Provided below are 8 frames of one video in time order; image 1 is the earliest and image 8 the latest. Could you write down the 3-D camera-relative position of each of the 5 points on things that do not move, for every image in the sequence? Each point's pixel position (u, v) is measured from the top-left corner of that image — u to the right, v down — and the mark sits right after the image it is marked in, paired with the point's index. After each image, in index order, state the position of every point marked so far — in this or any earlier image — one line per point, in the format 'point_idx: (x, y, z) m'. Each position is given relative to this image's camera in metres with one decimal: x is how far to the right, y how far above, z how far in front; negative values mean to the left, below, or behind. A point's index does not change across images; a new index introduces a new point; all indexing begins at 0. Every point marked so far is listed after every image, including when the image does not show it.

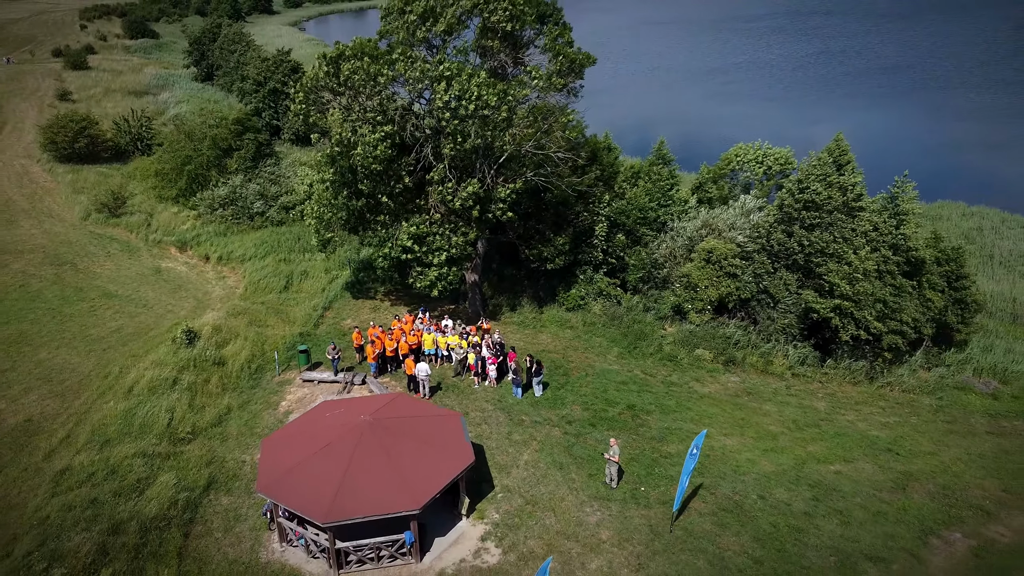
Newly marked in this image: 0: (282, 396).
0: (-4.6, -2.2, +18.5) m
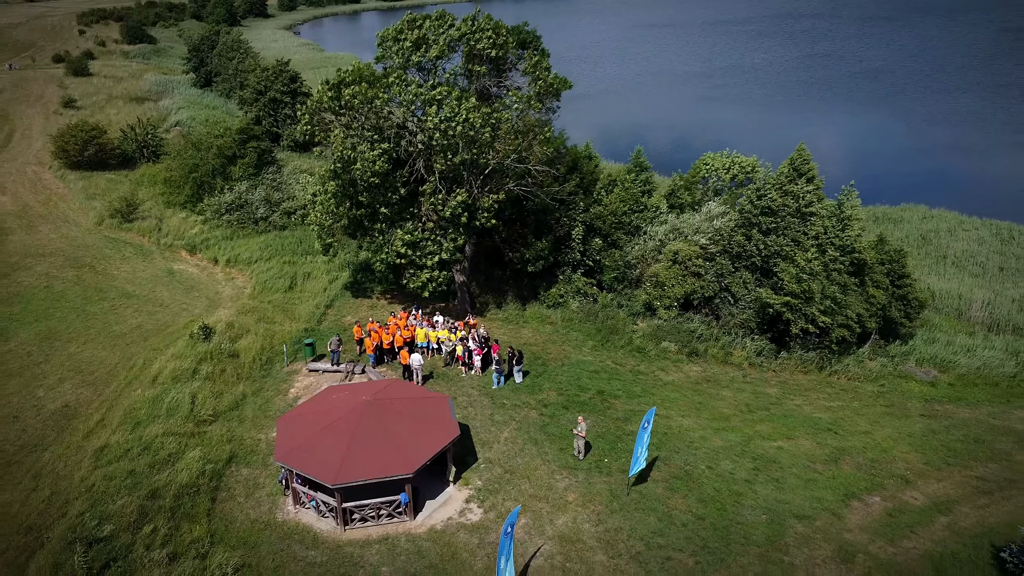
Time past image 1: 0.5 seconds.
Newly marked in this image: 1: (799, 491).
0: (-5.0, -2.2, +20.7) m
1: (+5.2, -3.6, +16.6) m
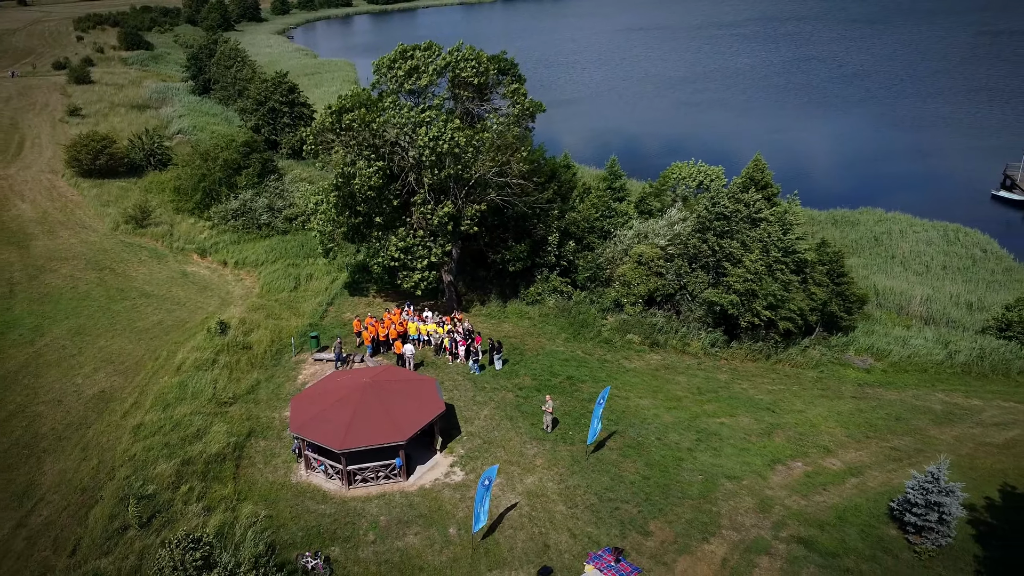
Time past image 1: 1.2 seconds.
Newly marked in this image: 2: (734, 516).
0: (-5.5, -2.1, +23.7) m
1: (+4.7, -3.6, +19.6) m
2: (+4.1, -4.2, +17.0) m
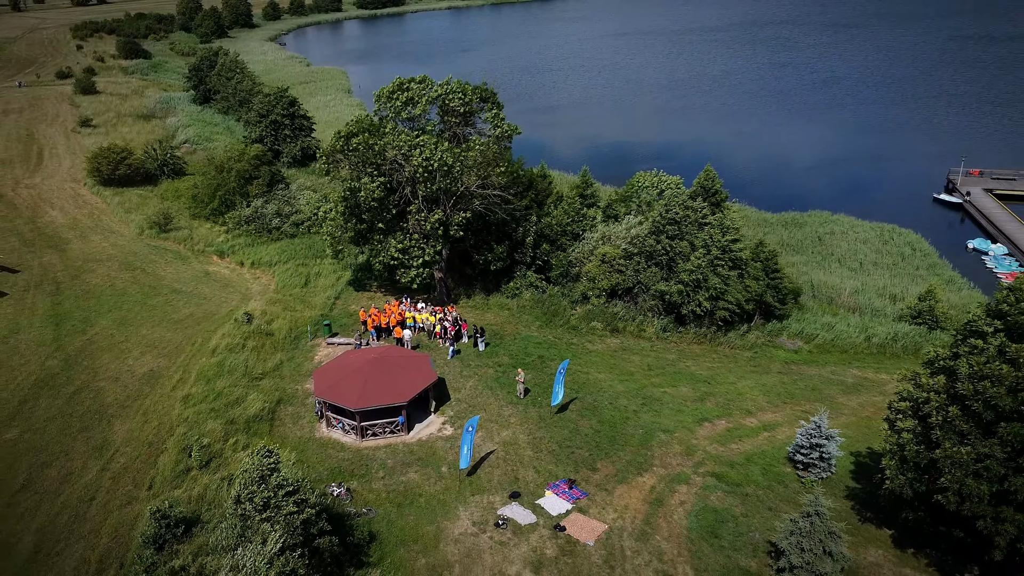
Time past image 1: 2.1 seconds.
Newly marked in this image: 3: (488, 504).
0: (-6.1, -2.0, +28.3) m
1: (+4.2, -3.4, +24.4) m
2: (+3.6, -4.0, +21.7) m
3: (-0.5, -4.5, +19.4) m
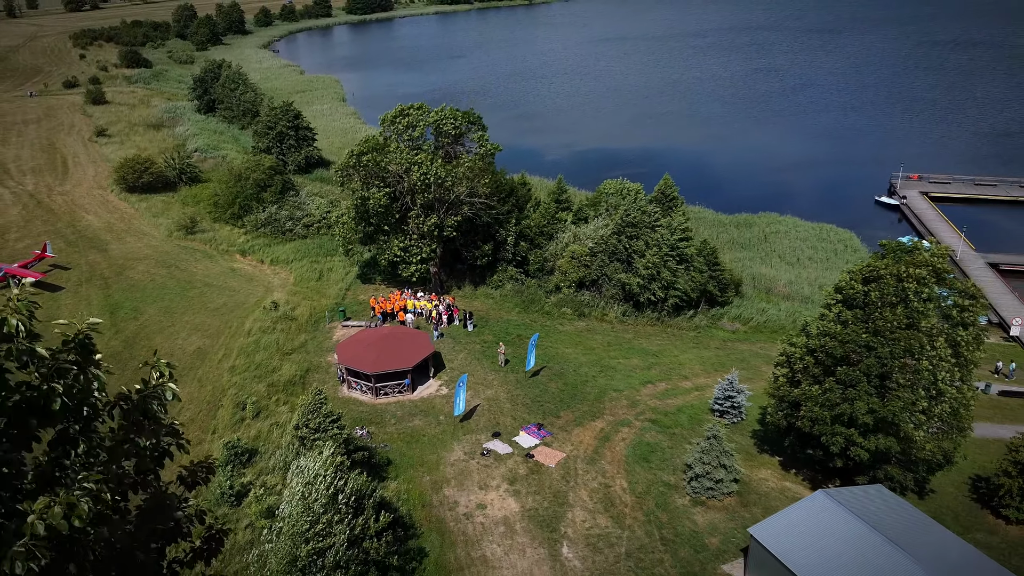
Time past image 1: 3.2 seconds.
0: (-6.7, -1.7, +34.3) m
1: (+3.6, -3.0, +30.5) m
2: (+3.0, -3.6, +27.9) m
3: (-1.0, -4.2, +25.5) m
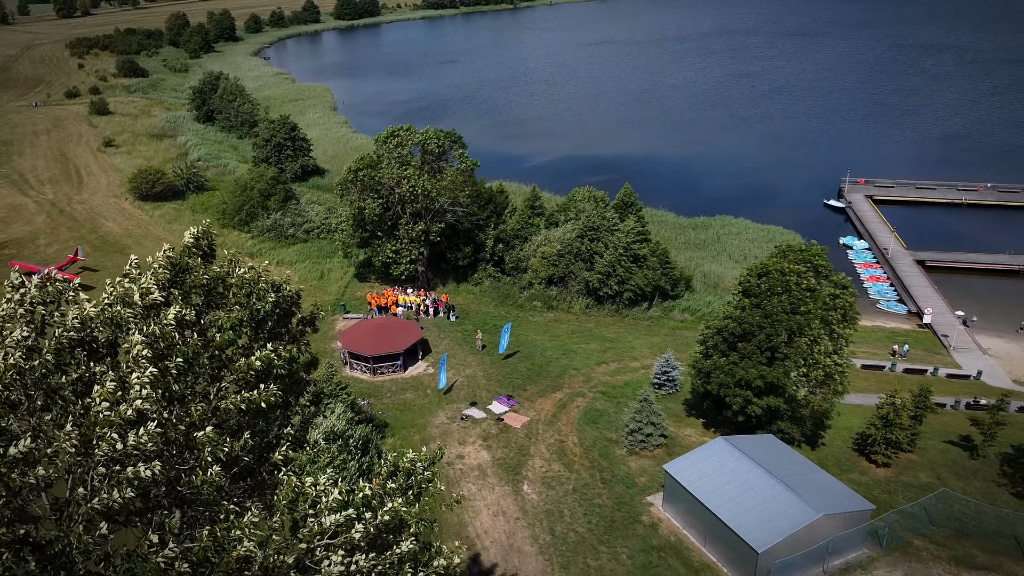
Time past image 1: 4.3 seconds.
0: (-7.7, -1.6, +39.9) m
1: (+2.6, -2.9, +36.3) m
2: (+2.1, -3.5, +33.6) m
3: (-1.9, -4.1, +31.1) m
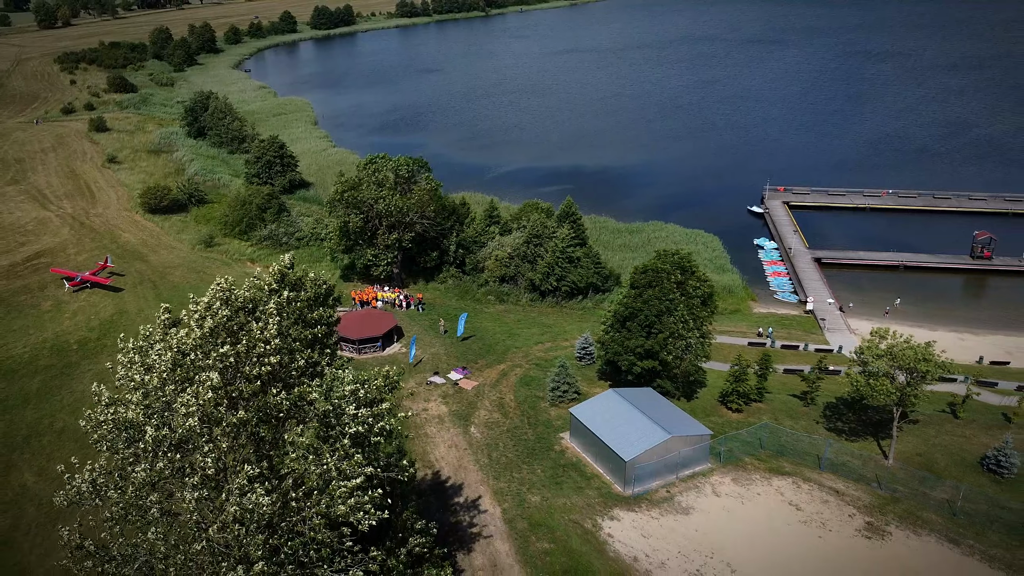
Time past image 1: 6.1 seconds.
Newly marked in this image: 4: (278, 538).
0: (-10.0, -1.5, +49.5) m
1: (+0.4, -2.7, +46.1) m
2: (0.0, -3.3, +43.4) m
3: (-3.9, -3.9, +40.8) m
4: (-4.5, -4.8, +17.7) m
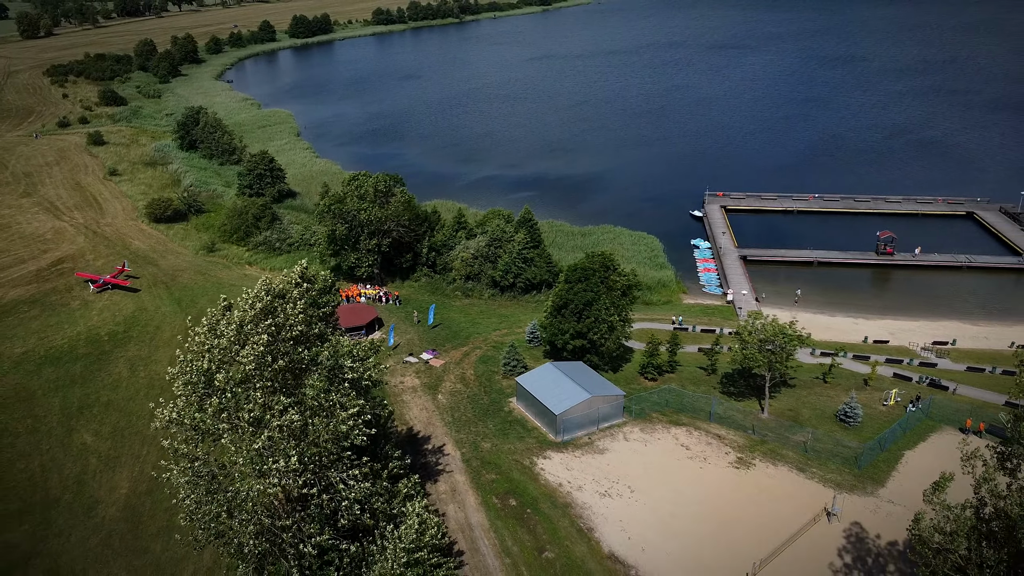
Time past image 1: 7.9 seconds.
0: (-12.3, -1.4, +58.4) m
1: (-1.8, -2.4, +55.2) m
2: (-2.2, -3.1, +52.6) m
3: (-6.1, -3.8, +49.9) m
4: (-6.1, -4.6, +26.8) m
